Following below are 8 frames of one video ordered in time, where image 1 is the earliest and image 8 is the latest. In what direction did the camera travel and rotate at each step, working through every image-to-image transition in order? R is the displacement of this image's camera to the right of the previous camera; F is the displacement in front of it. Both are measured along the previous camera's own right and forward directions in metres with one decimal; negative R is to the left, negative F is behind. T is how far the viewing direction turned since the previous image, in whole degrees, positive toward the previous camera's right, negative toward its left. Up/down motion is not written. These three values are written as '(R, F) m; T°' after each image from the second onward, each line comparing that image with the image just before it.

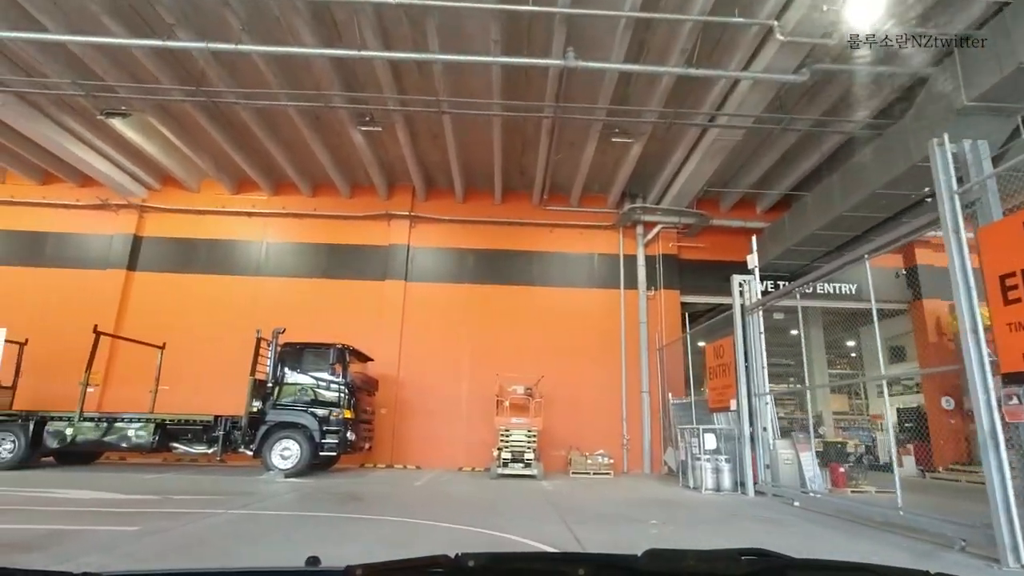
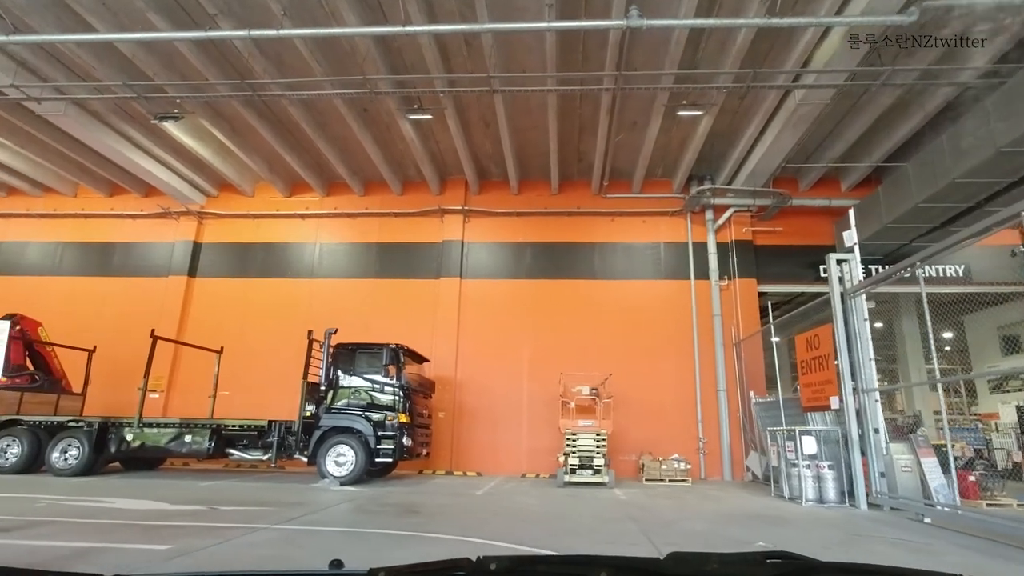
(-0.1, +0.7) m; -6°
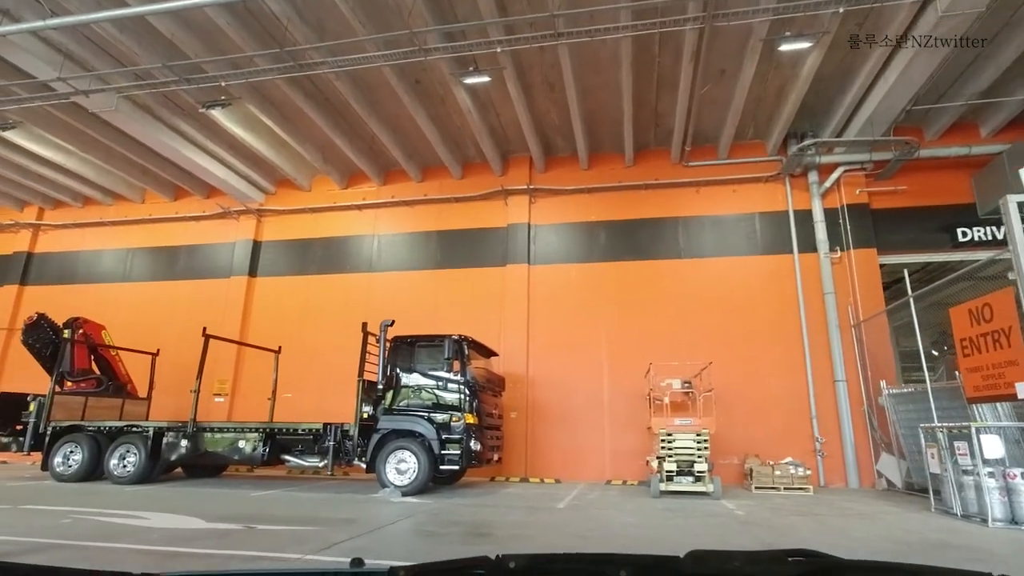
(-0.1, +1.1) m; -7°
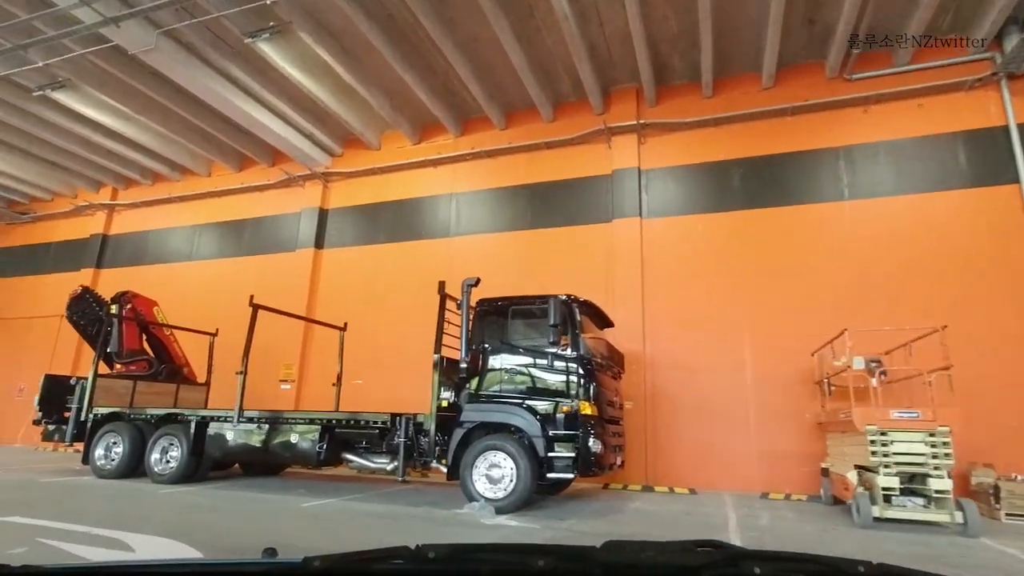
(-0.4, +1.9) m; -8°
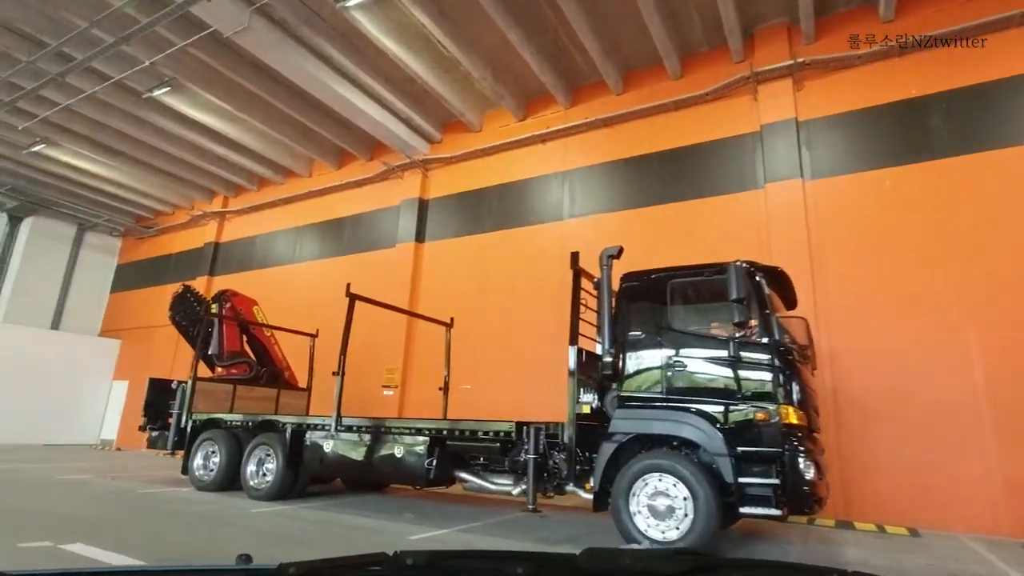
(-0.5, +1.2) m; -10°
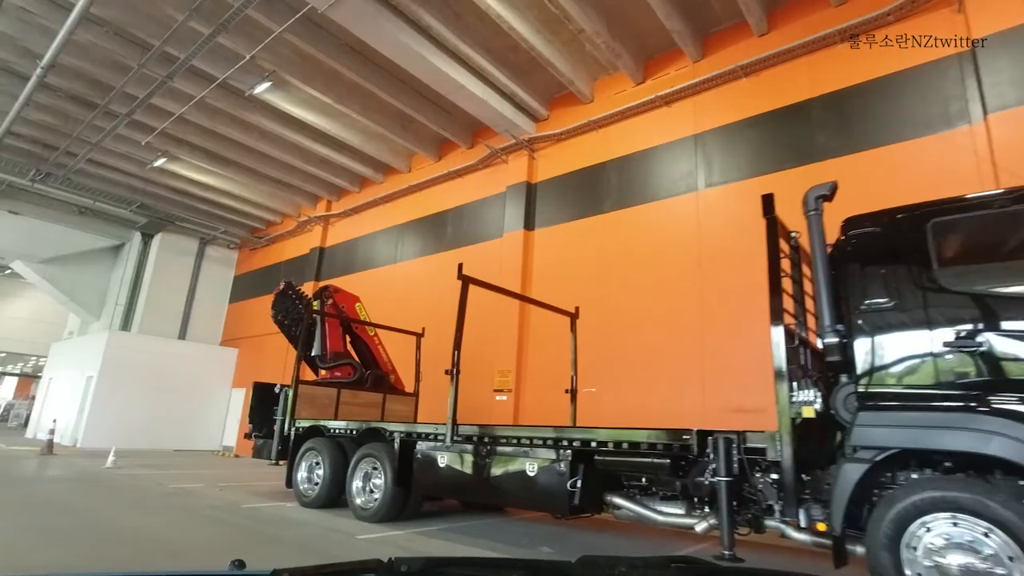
(-0.4, +1.0) m; -10°
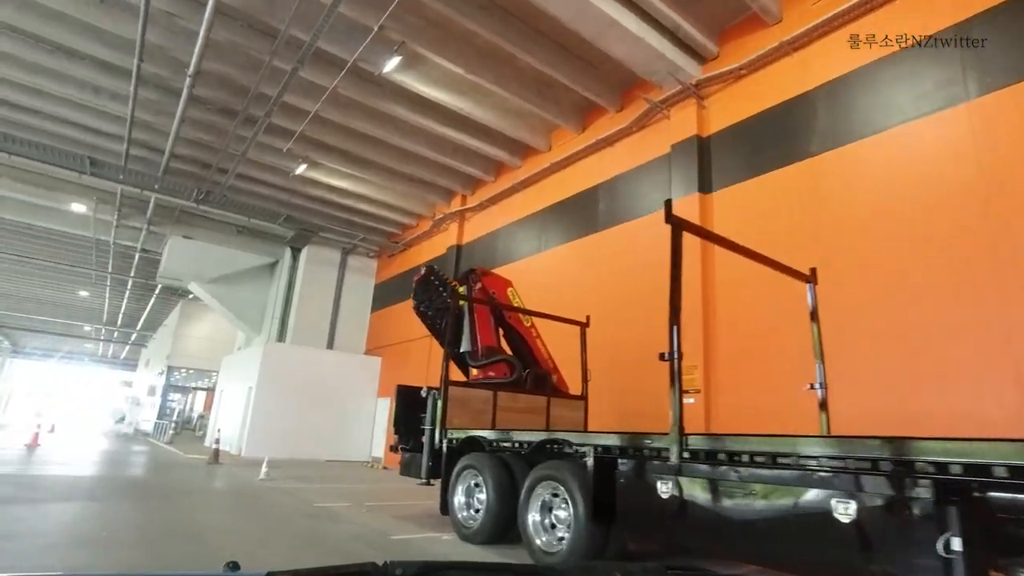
(-0.6, +1.3) m; -13°
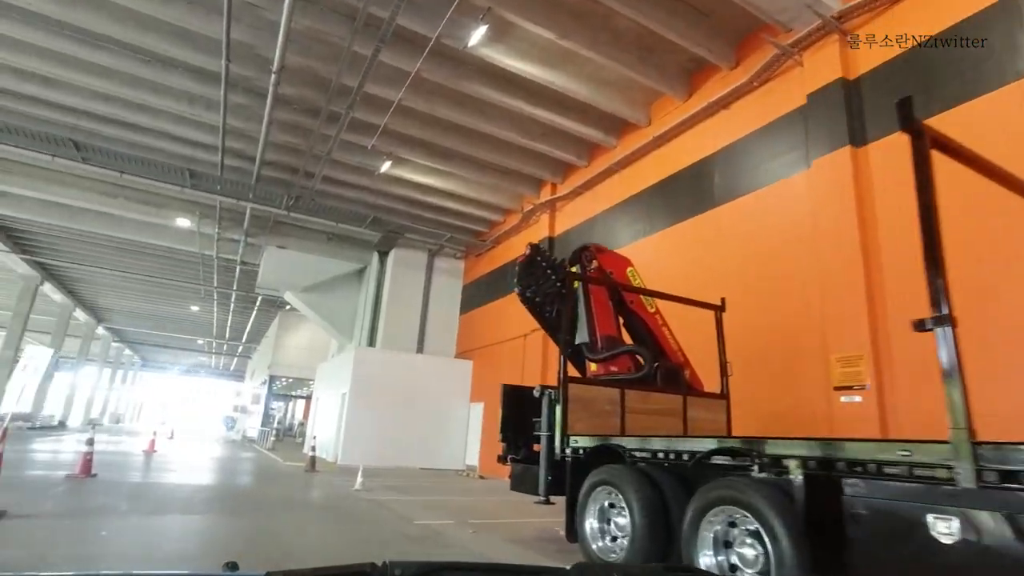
(-0.3, +0.8) m; -8°
